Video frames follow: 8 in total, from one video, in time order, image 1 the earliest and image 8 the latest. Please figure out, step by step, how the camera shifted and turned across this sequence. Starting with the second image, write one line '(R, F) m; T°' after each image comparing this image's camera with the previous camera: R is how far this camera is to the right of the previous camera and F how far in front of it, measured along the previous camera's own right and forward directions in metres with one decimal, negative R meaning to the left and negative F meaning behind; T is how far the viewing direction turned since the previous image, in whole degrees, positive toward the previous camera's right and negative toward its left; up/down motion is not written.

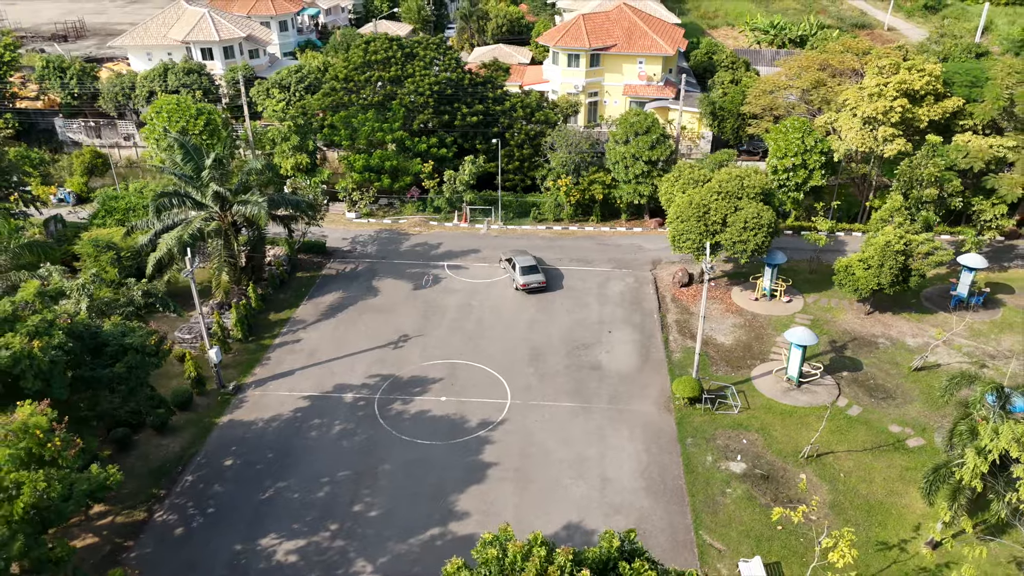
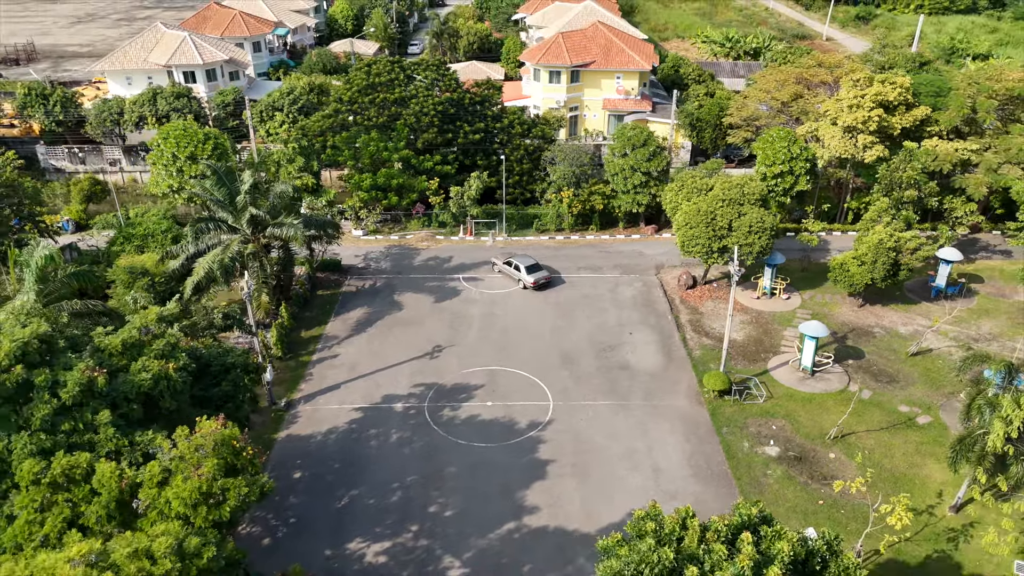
(-3.1, -1.3) m; +5°
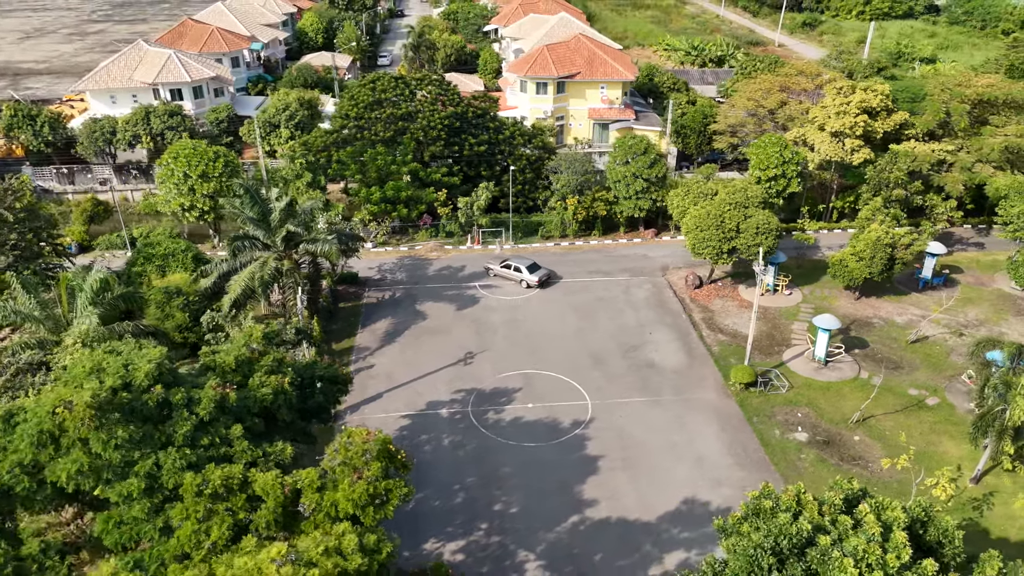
(-2.9, -1.0) m; +4°
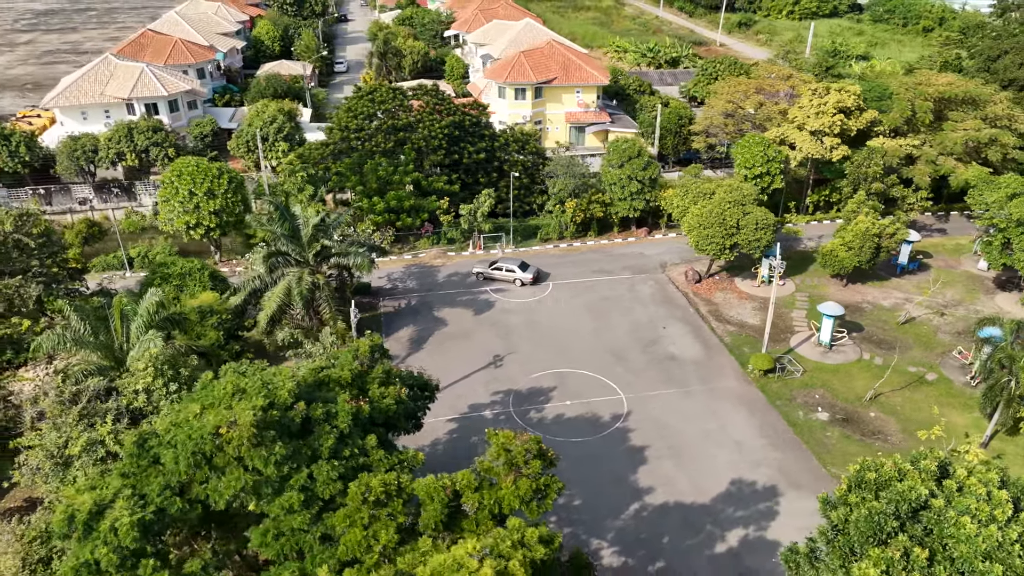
(-3.5, -0.9) m; +5°
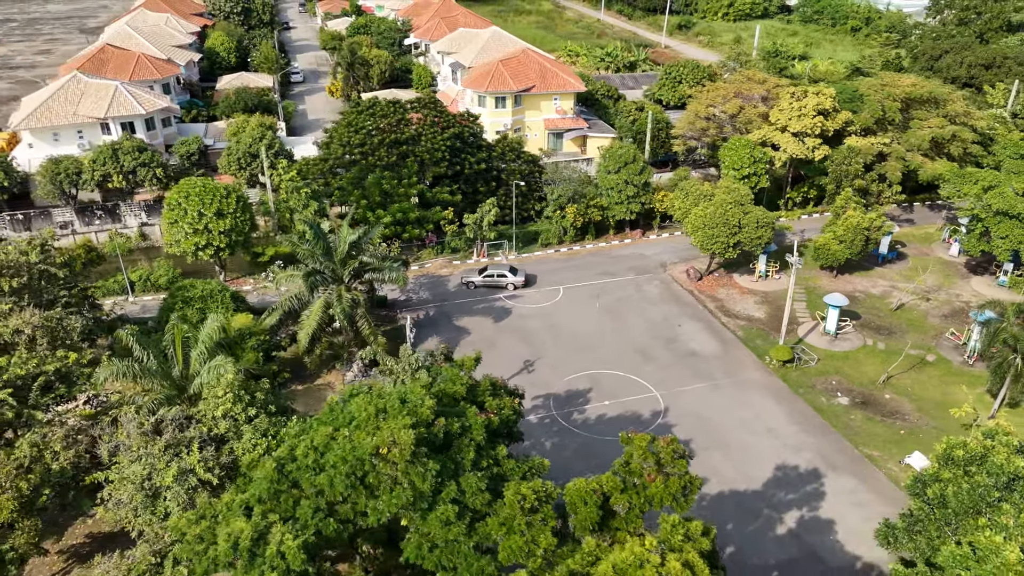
(-3.8, -0.6) m; +5°
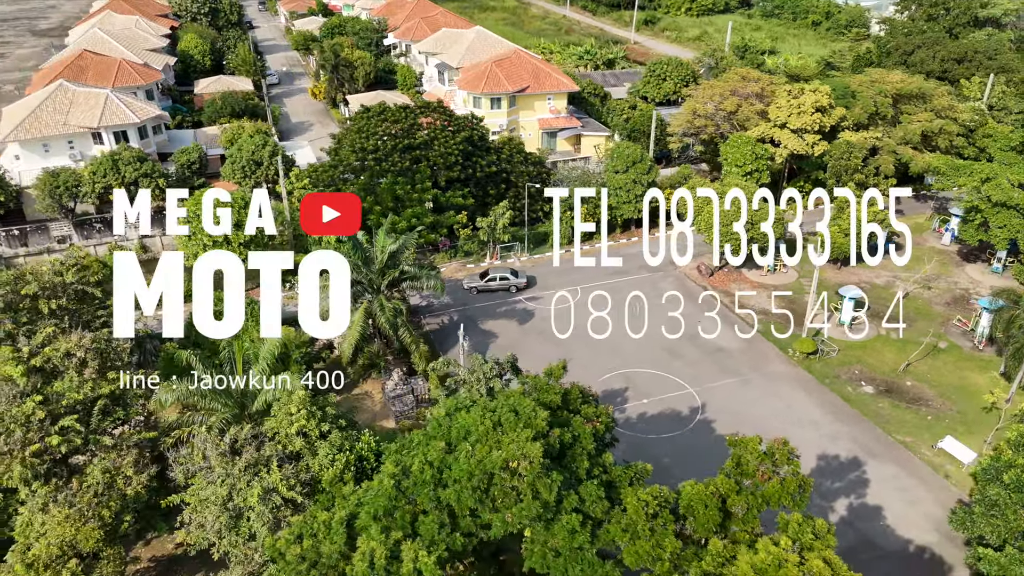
(-3.0, -0.2) m; +4°
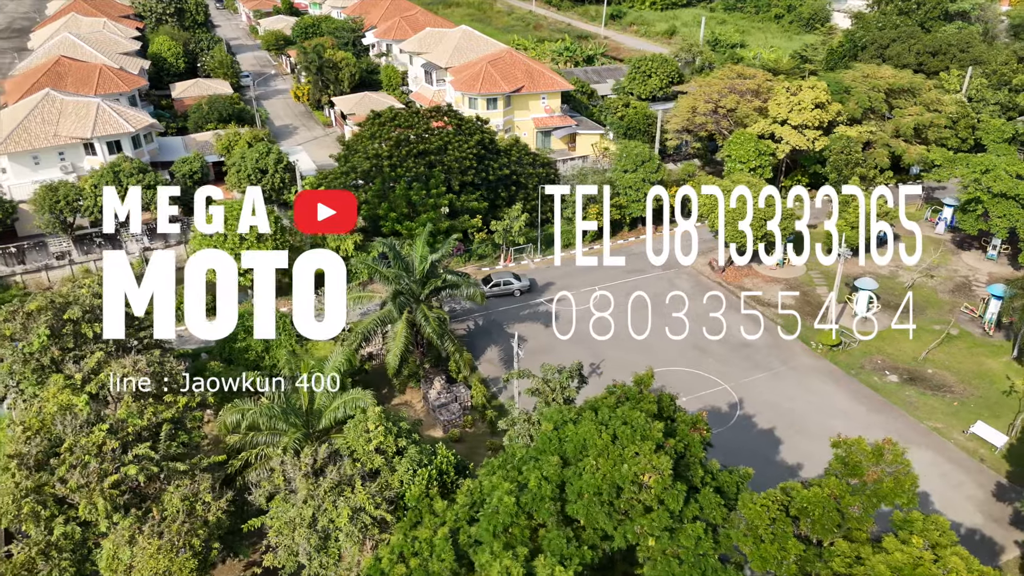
(-3.1, 0.0) m; +4°
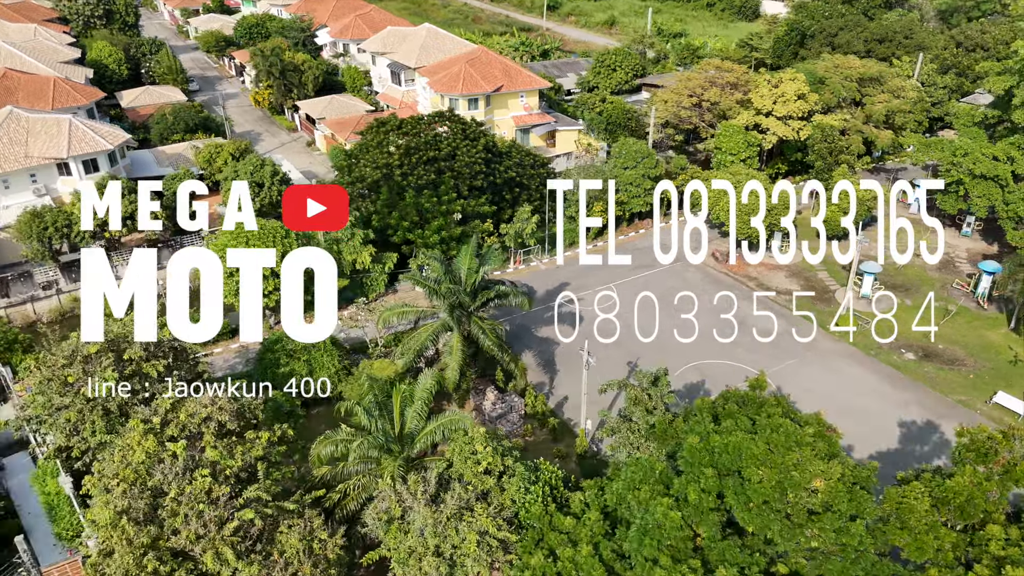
(-4.6, +0.2) m; +6°
